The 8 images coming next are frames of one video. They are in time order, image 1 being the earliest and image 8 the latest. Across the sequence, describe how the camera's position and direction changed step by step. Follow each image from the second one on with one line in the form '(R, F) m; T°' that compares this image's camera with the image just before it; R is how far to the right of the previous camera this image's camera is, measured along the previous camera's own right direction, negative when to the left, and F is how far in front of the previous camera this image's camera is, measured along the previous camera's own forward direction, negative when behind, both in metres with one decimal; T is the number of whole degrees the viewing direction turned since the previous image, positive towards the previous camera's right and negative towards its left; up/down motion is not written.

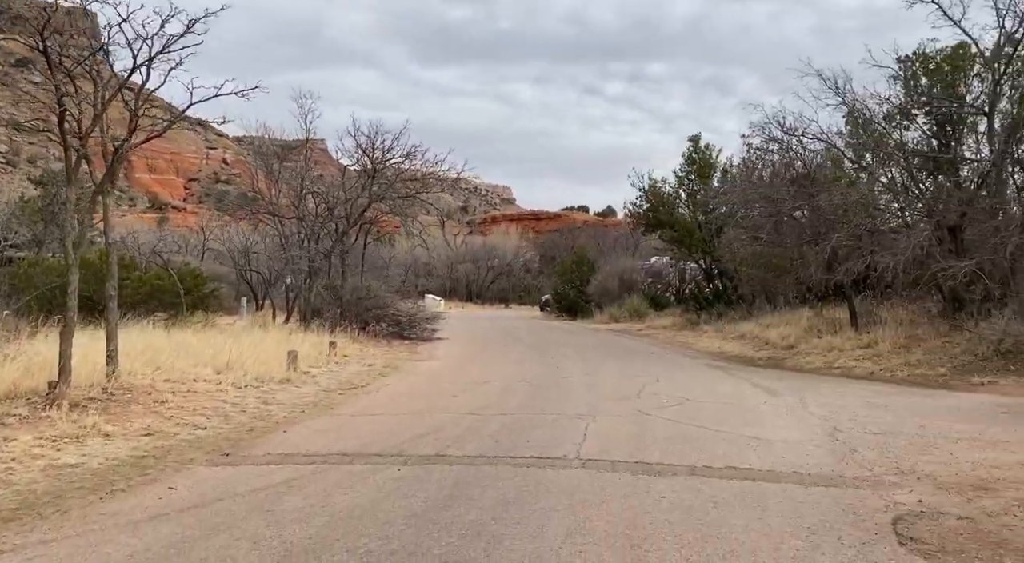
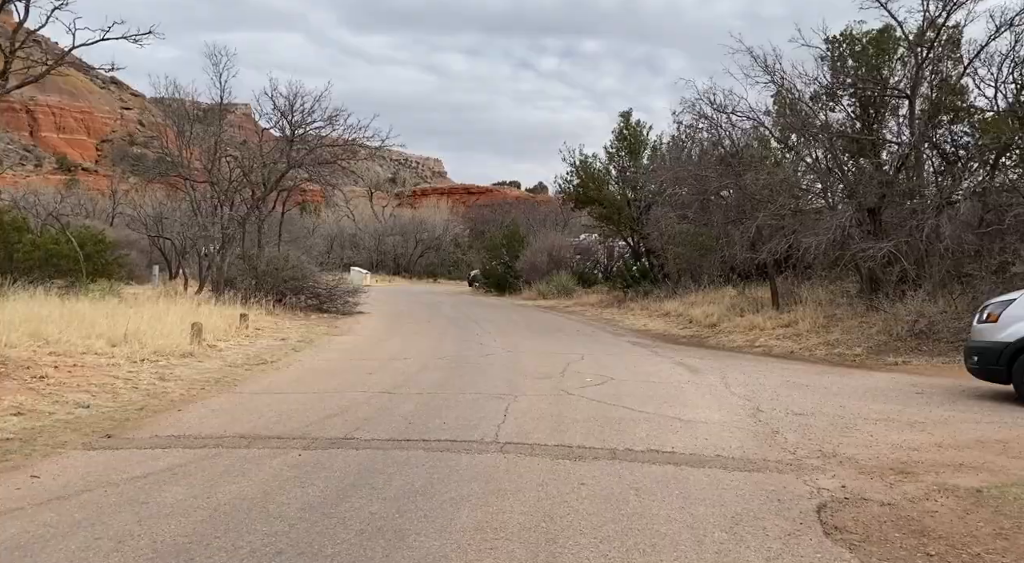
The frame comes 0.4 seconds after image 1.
(+0.1, +0.4) m; +4°
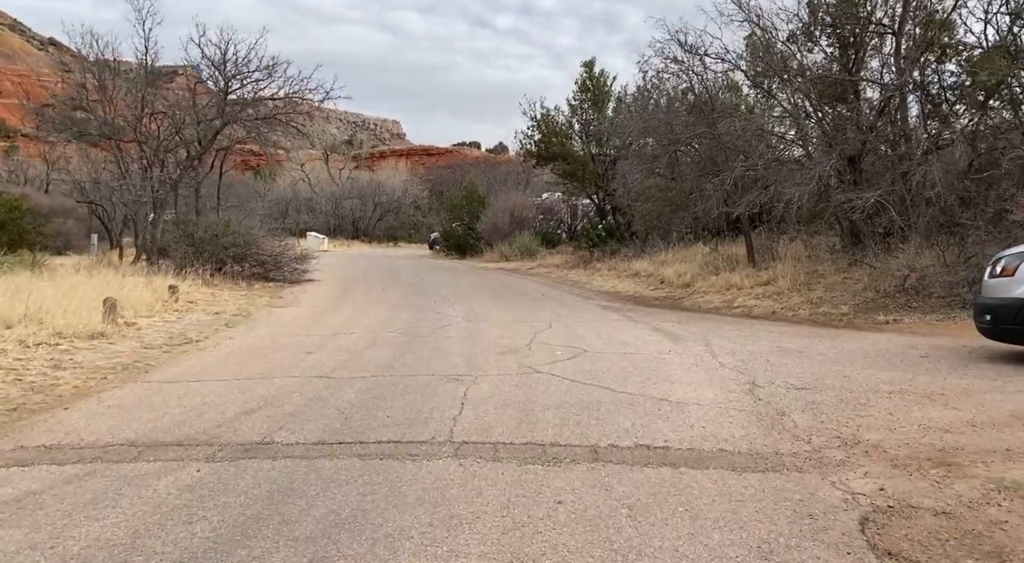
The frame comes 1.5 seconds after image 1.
(+0.1, +1.3) m; +2°
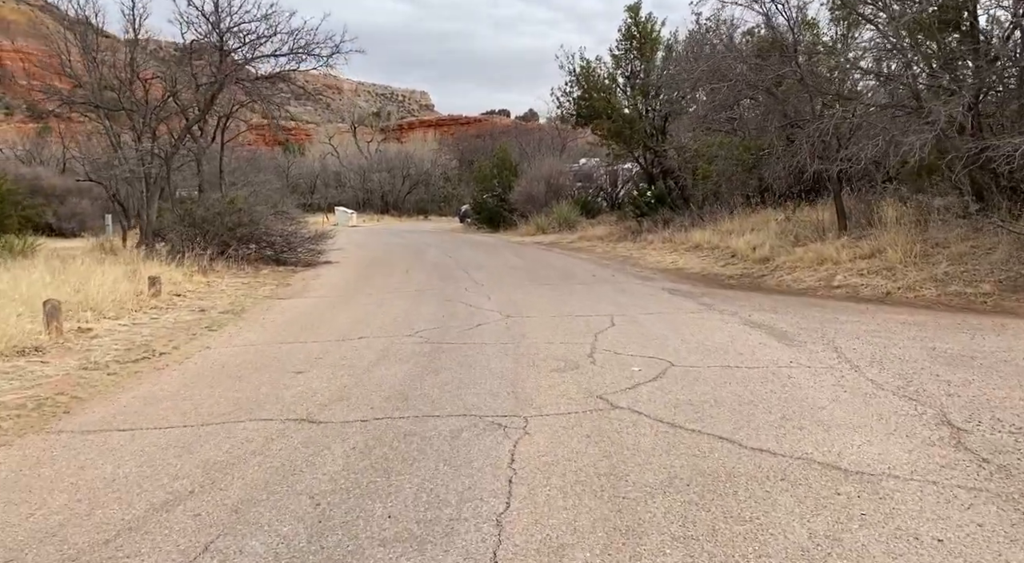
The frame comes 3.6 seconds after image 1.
(-0.2, +2.6) m; -2°
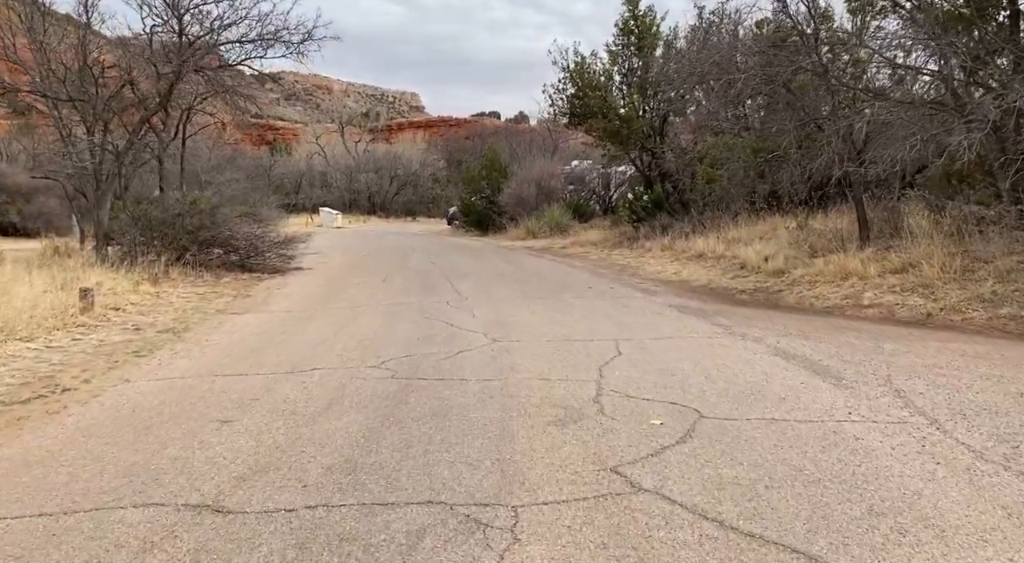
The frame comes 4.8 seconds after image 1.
(0.0, +1.5) m; +1°
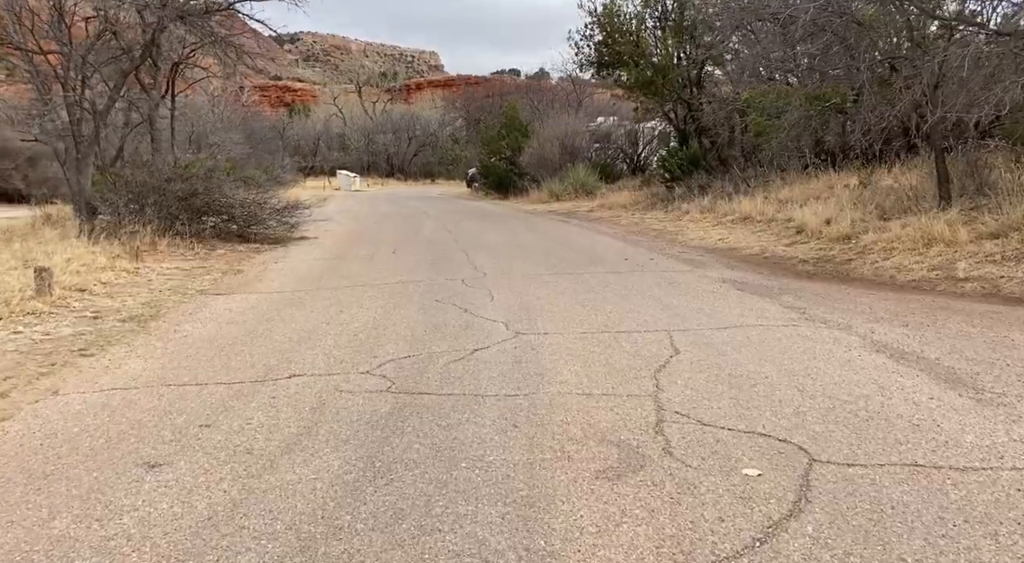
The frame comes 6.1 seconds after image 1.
(0.0, +1.6) m; -1°
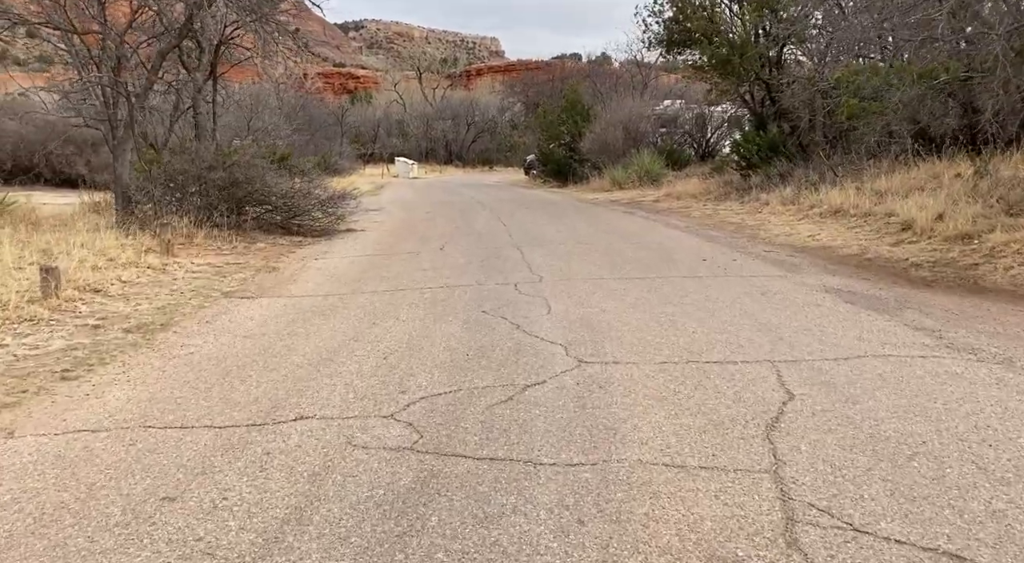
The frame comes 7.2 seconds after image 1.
(0.0, +1.3) m; -4°
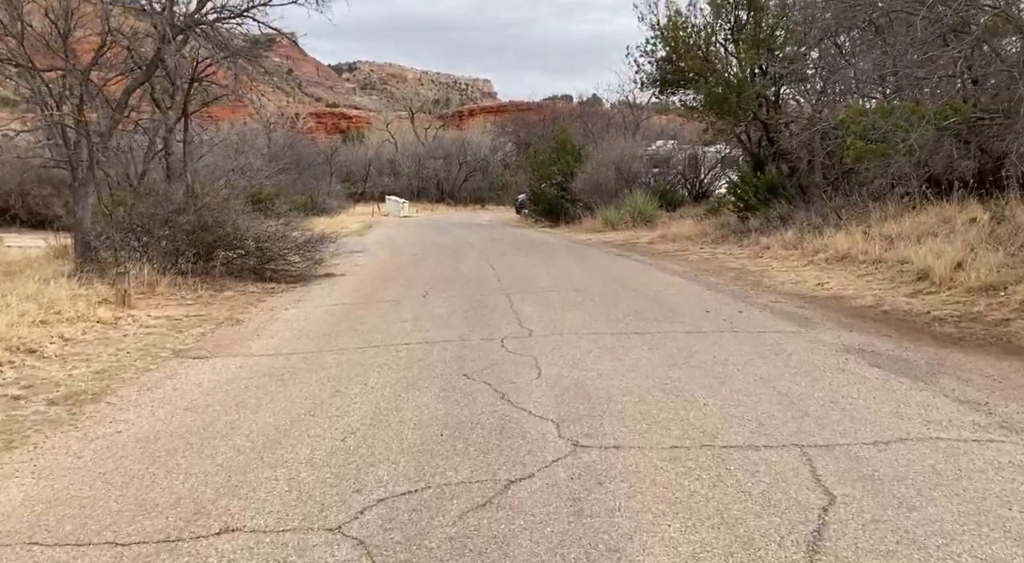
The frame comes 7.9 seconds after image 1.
(+0.1, +0.9) m; +1°
